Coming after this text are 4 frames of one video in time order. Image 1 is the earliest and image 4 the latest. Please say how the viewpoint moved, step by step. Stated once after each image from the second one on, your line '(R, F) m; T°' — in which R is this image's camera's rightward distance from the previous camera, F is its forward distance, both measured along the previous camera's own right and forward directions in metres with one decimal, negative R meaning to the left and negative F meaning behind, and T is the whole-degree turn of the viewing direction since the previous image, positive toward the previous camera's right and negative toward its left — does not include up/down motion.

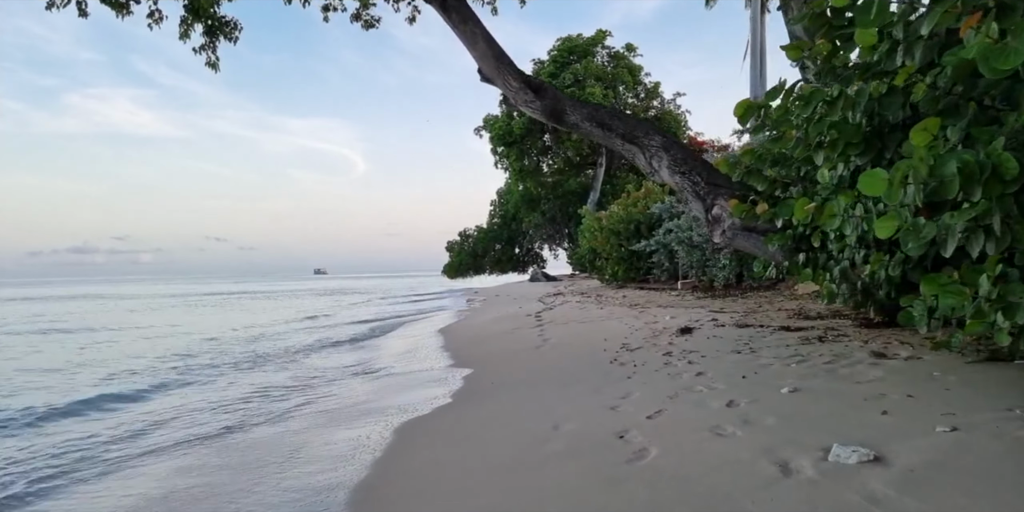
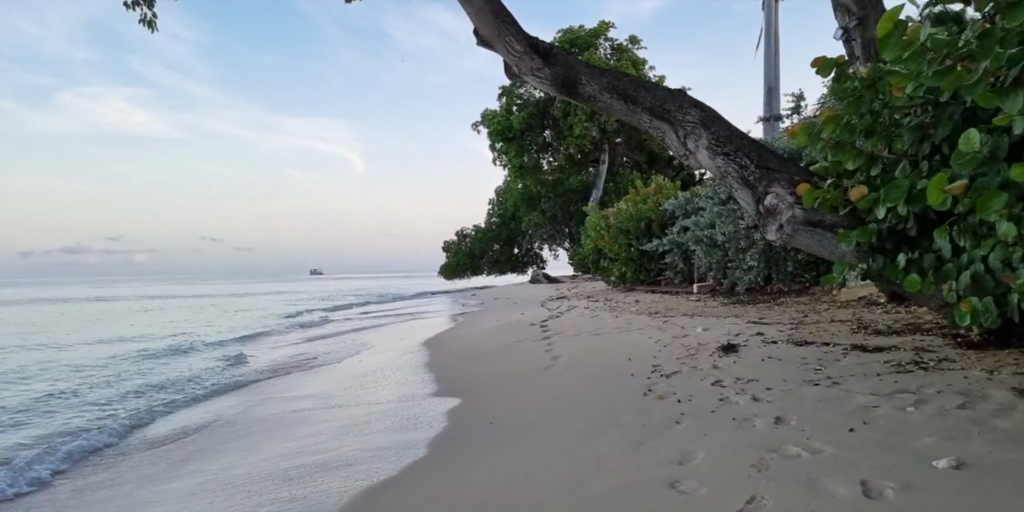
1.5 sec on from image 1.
(0.0, +1.2) m; 0°
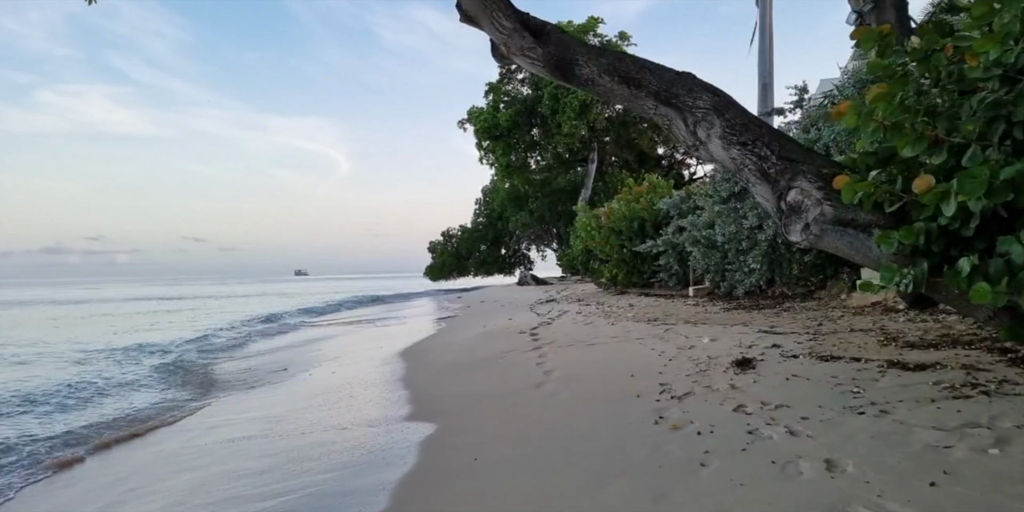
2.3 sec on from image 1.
(0.0, +0.6) m; +1°
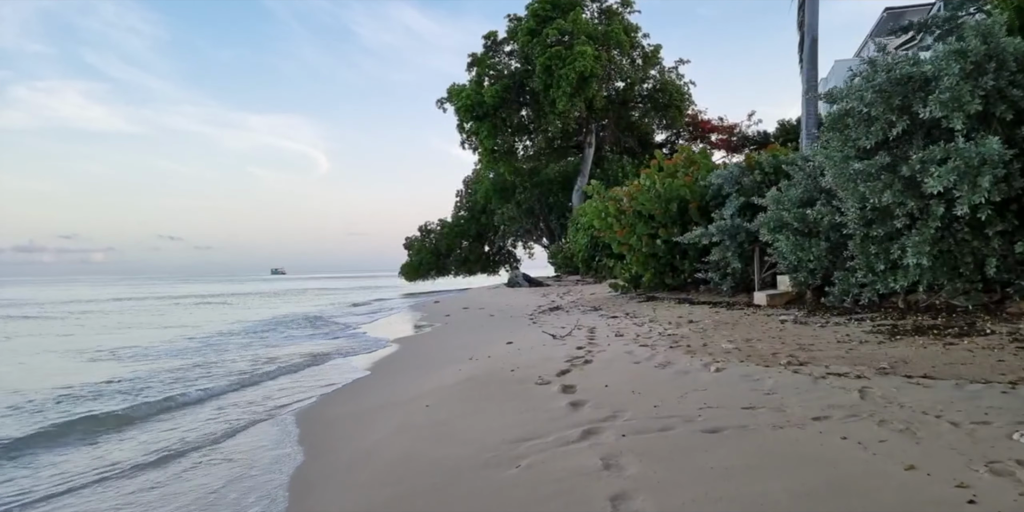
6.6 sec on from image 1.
(-0.2, +3.6) m; +2°
